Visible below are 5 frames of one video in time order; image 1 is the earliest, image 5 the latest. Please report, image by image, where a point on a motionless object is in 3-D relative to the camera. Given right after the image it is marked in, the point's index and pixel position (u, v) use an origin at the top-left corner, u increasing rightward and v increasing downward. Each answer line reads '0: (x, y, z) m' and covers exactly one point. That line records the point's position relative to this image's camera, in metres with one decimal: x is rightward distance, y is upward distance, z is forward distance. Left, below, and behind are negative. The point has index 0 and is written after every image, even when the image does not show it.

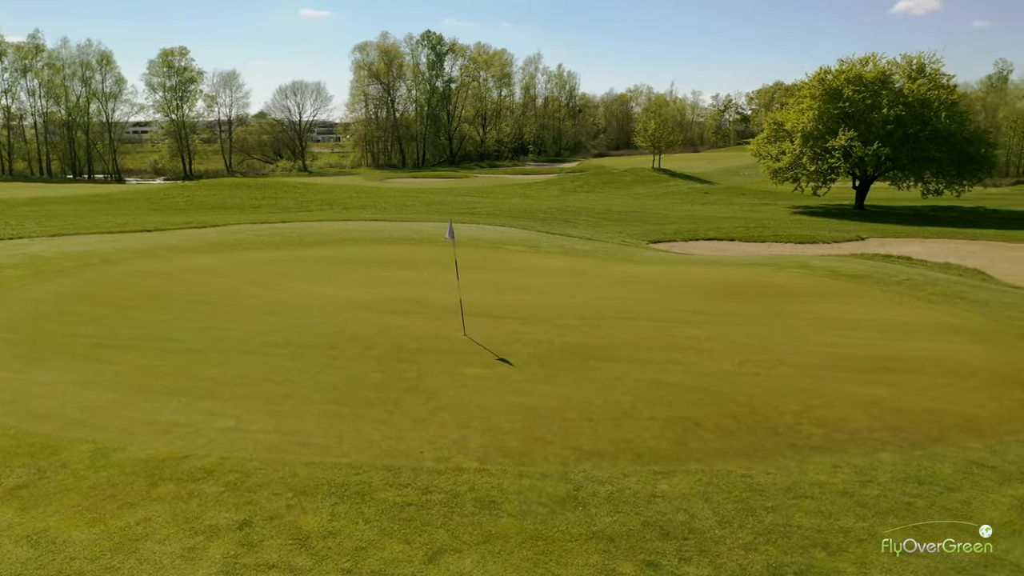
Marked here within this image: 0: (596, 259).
0: (+2.0, +0.7, +19.4) m
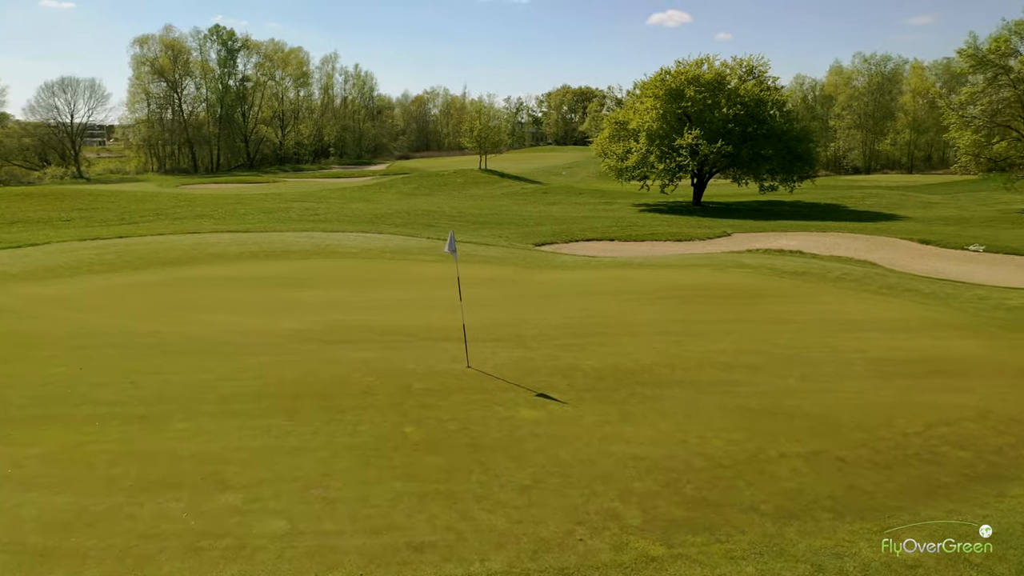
0: (+0.1, +0.5, +17.9) m
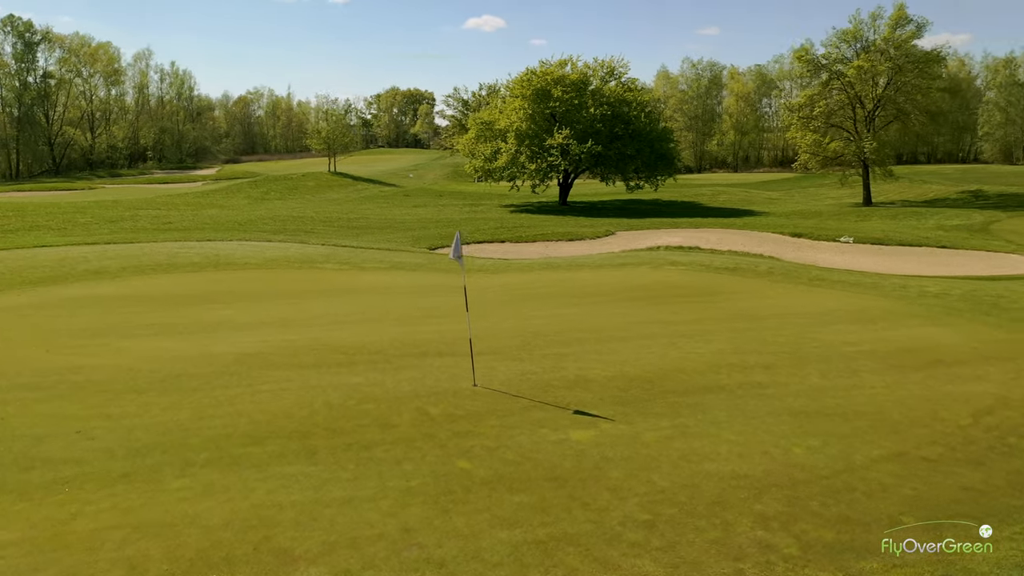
0: (-1.5, +0.3, +16.8) m
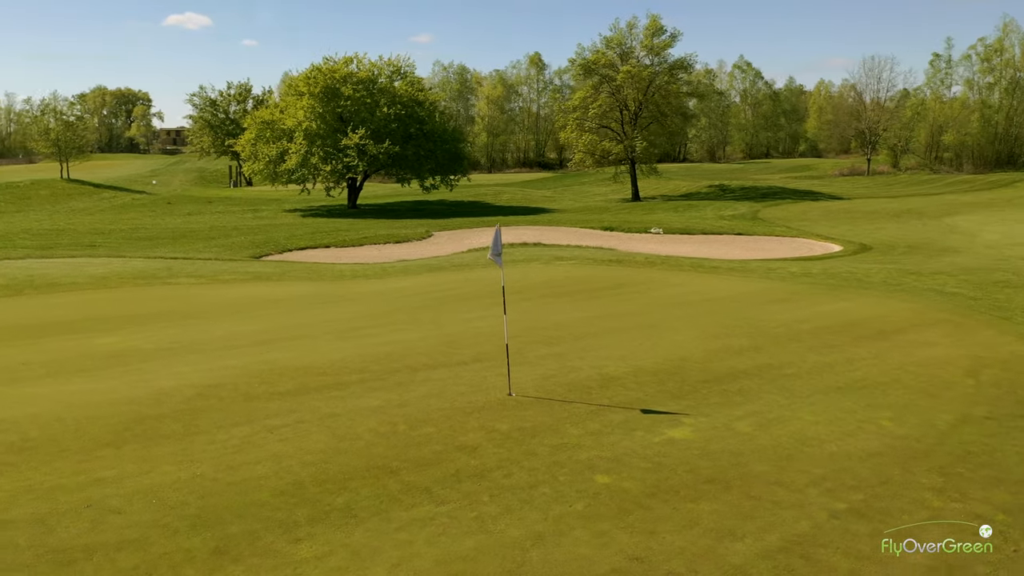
0: (-3.7, +0.1, +15.3) m
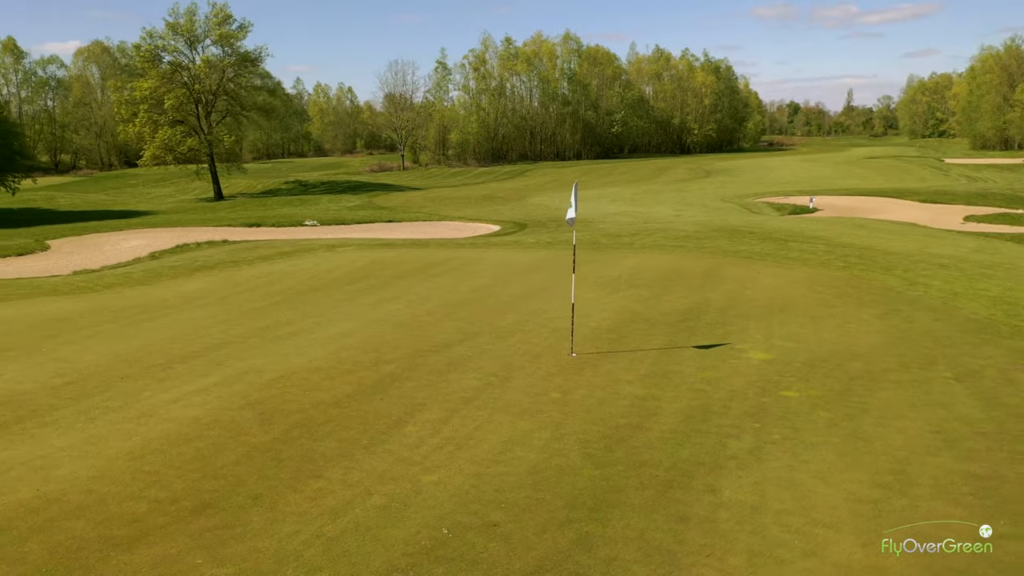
0: (-6.6, -0.1, +11.9) m
